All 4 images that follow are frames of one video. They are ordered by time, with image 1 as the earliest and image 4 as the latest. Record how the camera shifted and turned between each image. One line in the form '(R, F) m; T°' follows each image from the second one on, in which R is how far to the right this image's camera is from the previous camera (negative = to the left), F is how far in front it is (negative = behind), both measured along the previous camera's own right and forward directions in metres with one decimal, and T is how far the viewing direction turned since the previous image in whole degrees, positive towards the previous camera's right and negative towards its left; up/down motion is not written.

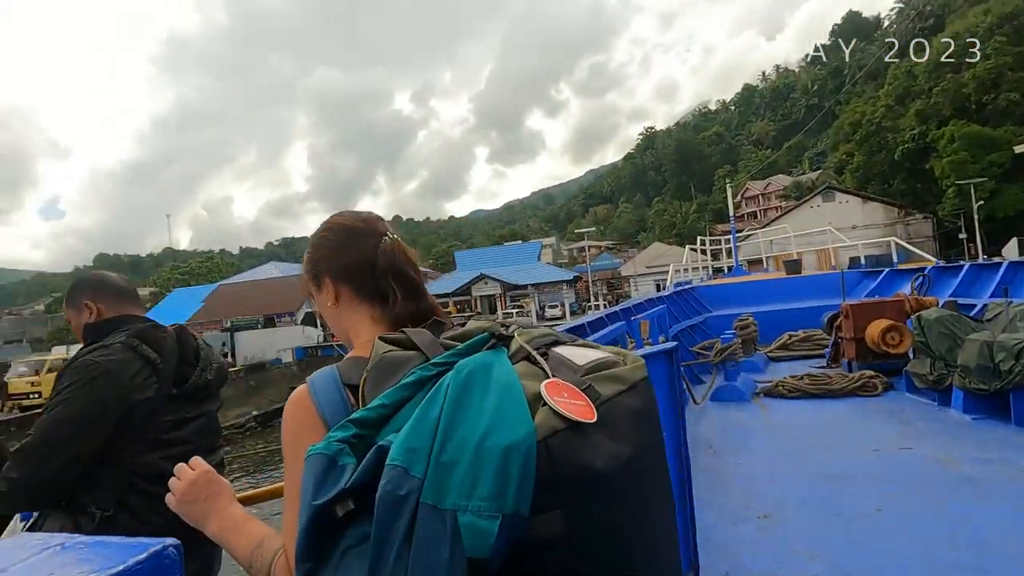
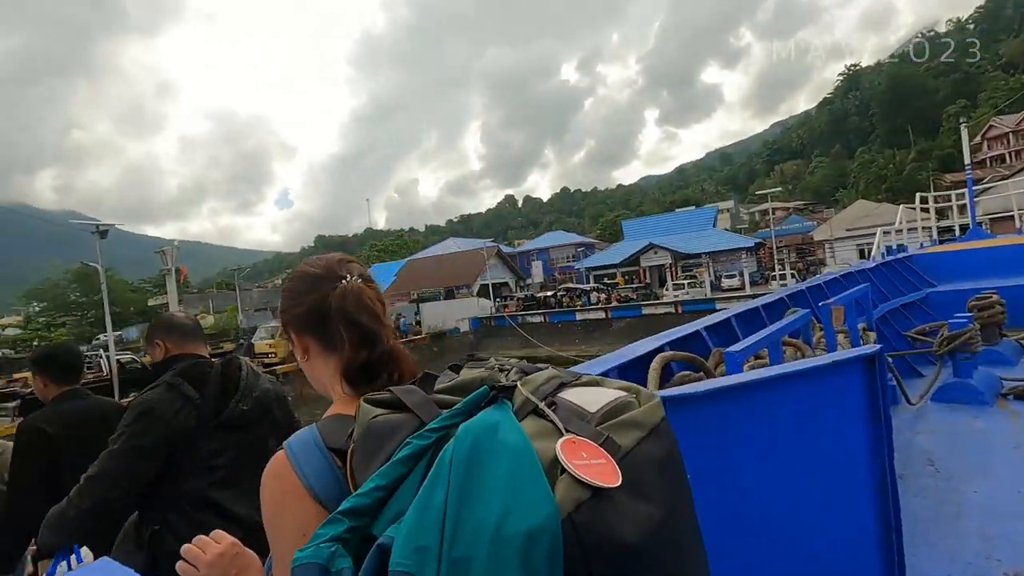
(+0.1, +0.3) m; -18°
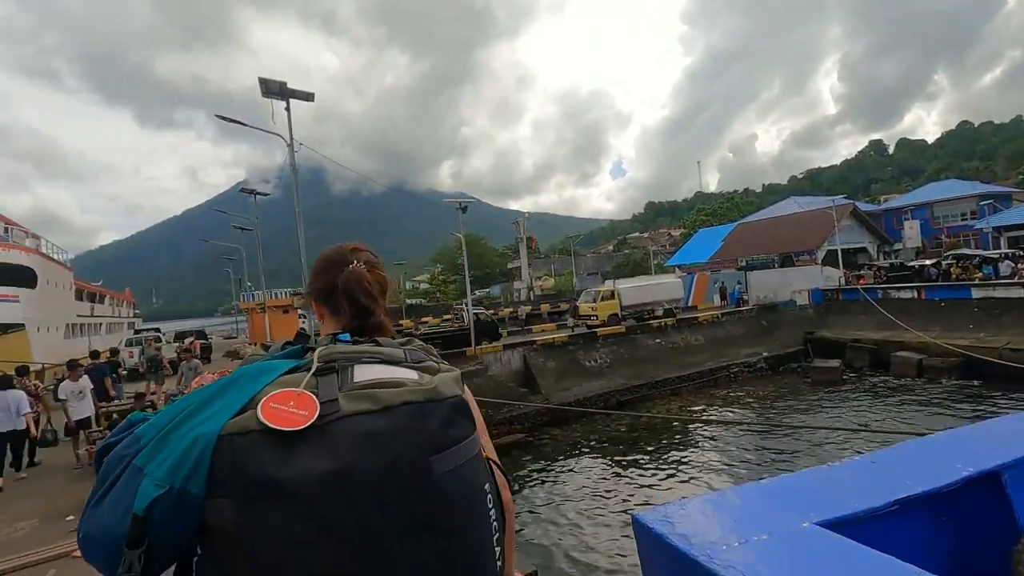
(+0.2, +0.7) m; -34°
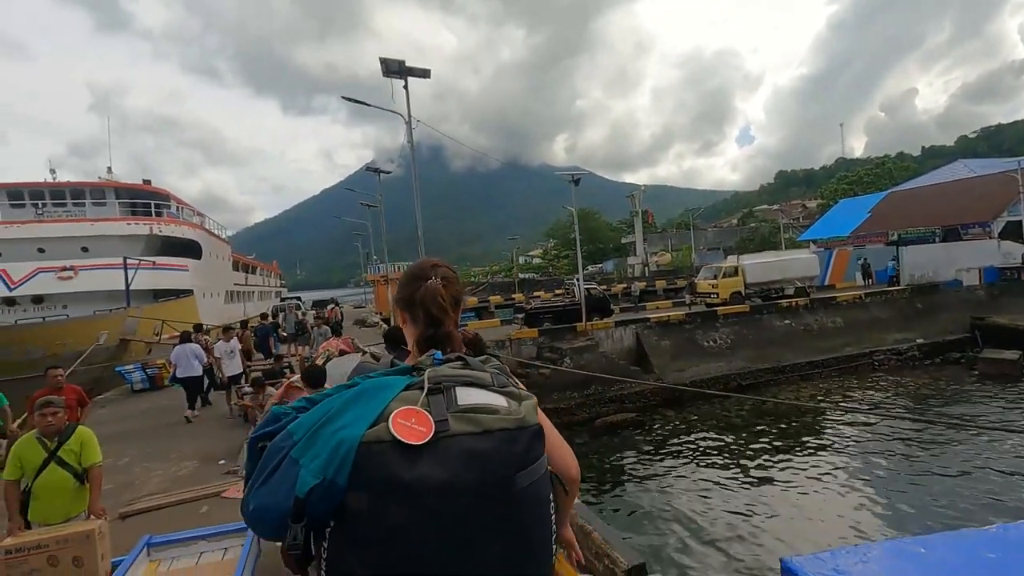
(0.0, +0.2) m; -12°
